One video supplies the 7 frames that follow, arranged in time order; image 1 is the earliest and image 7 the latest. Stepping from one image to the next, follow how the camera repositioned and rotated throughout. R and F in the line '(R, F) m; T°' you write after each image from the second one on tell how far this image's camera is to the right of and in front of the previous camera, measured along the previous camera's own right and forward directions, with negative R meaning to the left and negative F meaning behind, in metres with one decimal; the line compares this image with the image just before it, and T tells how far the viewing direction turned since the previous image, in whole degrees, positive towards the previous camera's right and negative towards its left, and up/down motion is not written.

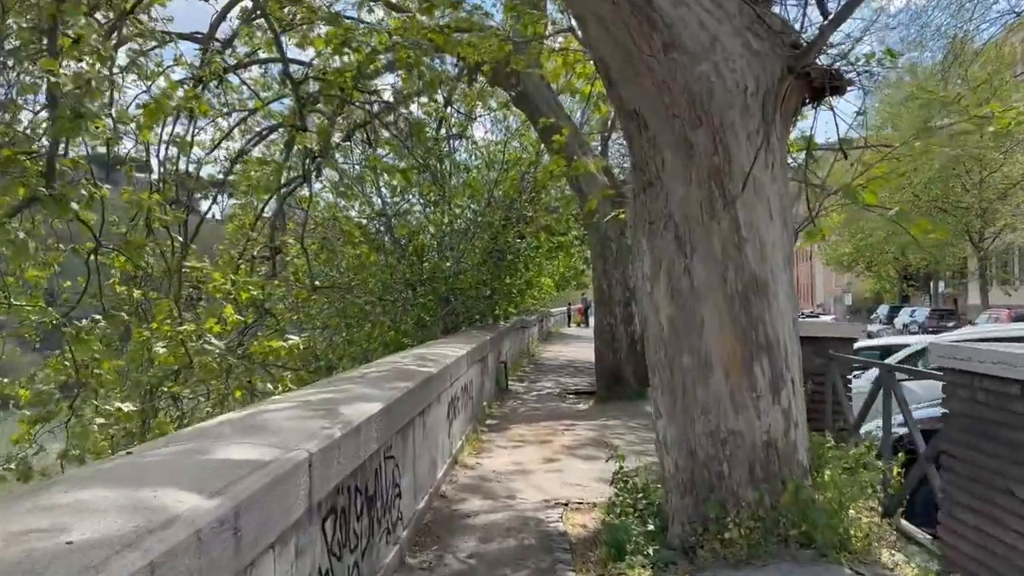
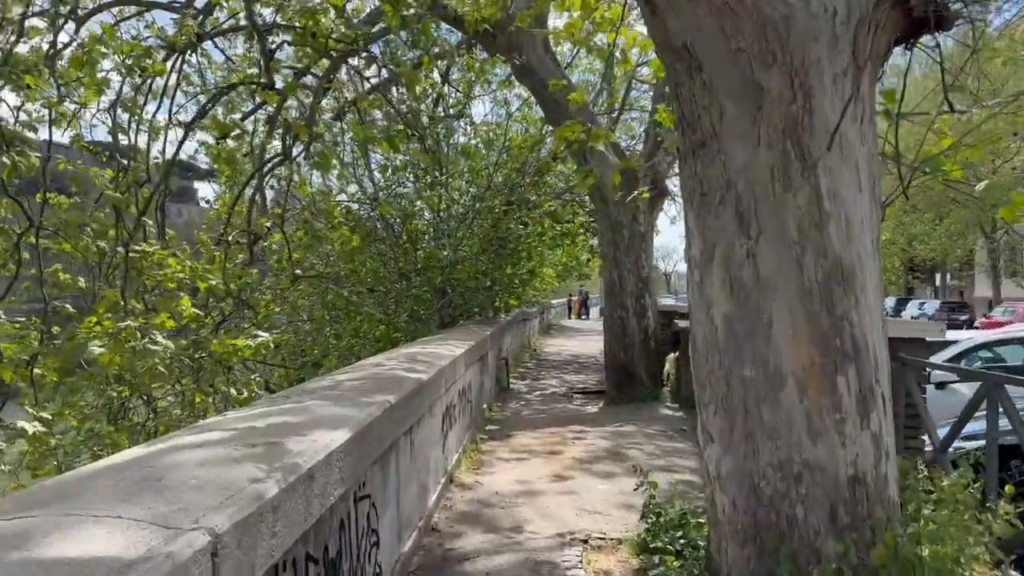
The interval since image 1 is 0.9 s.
(-0.1, +1.1) m; 0°
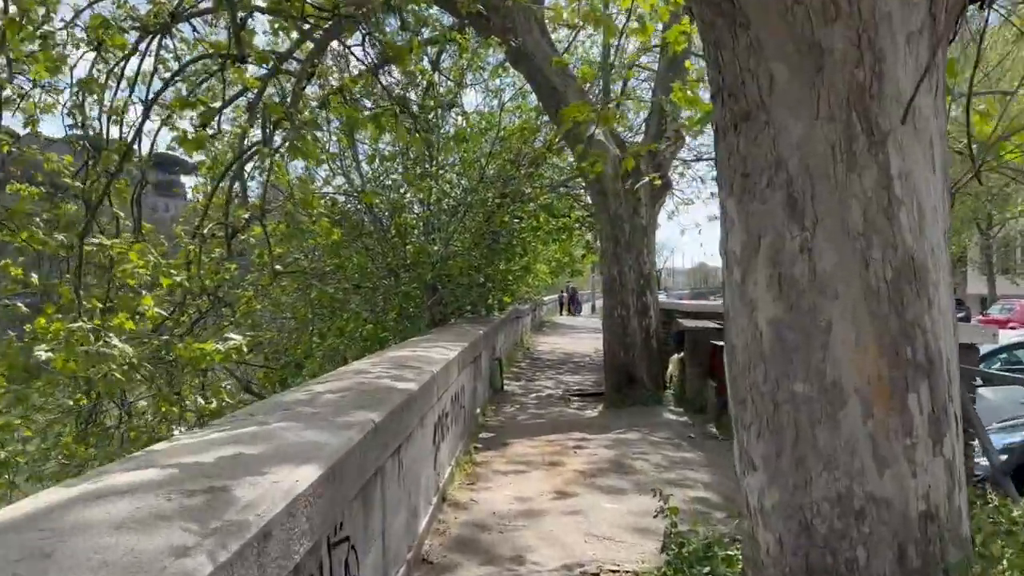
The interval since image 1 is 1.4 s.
(-0.1, +0.6) m; +1°
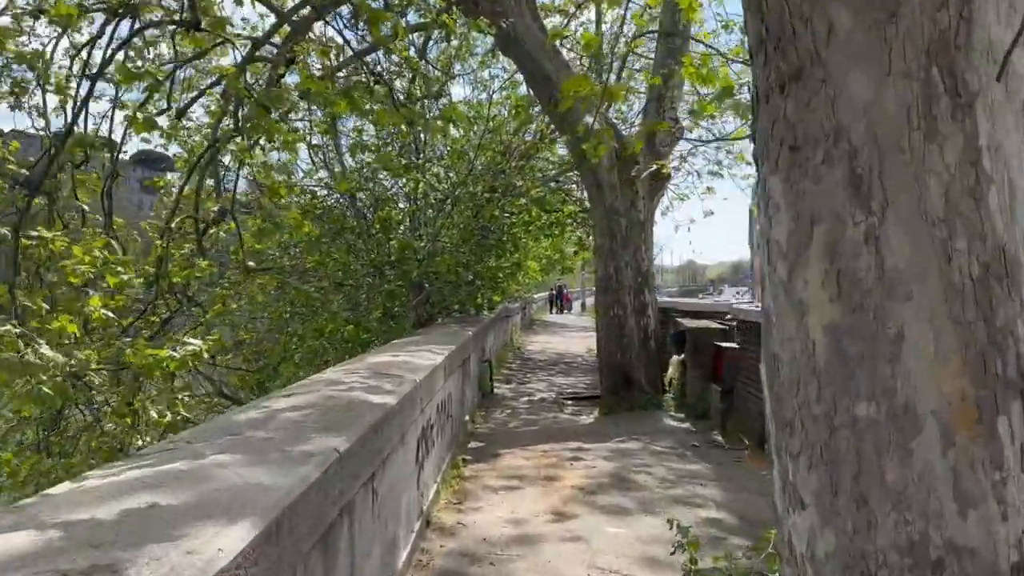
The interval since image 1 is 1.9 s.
(0.0, +0.6) m; +1°
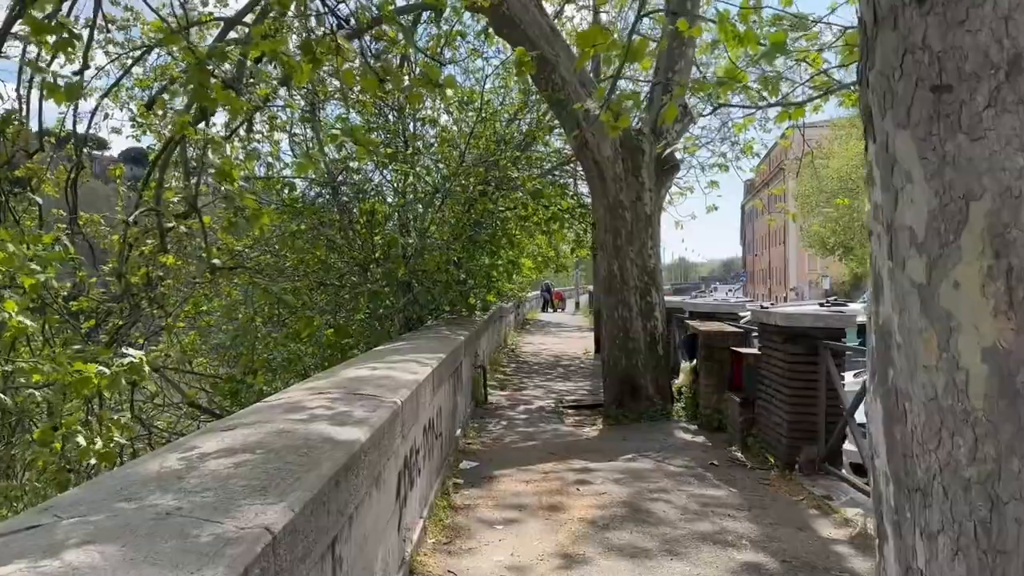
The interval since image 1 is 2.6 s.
(0.0, +0.8) m; +1°
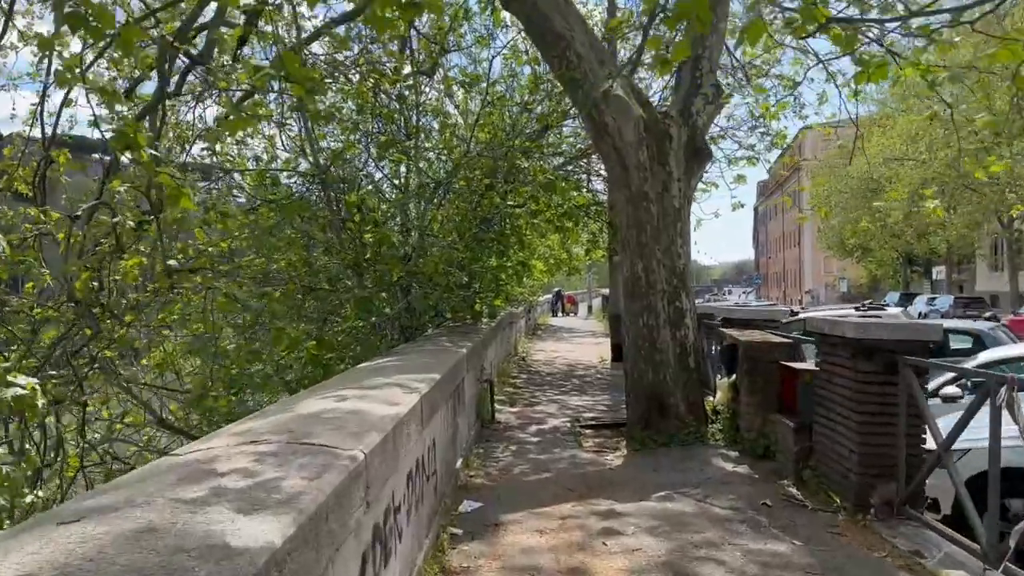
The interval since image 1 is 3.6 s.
(0.0, +1.2) m; -1°
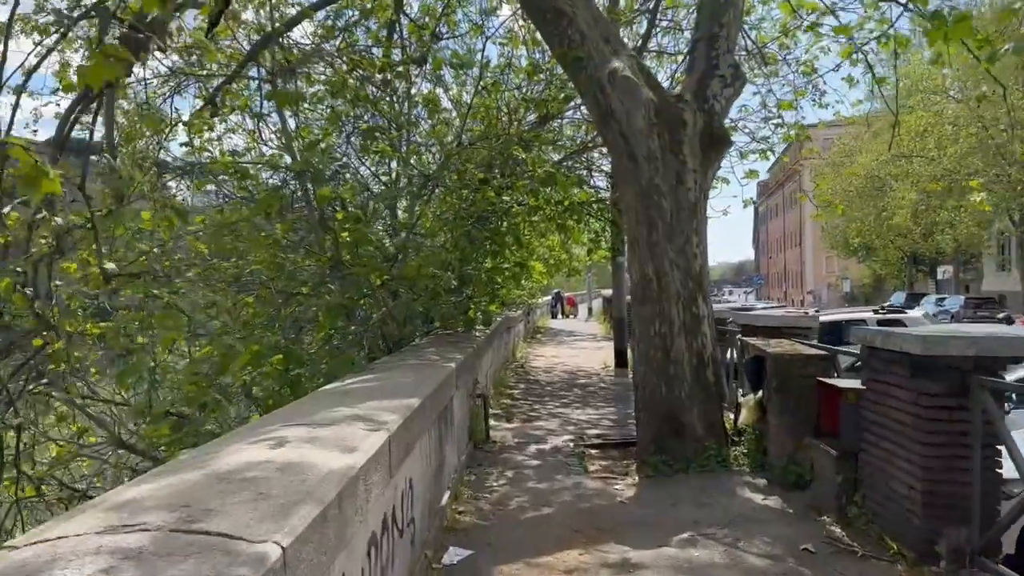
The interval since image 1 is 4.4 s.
(0.0, +0.9) m; 0°
